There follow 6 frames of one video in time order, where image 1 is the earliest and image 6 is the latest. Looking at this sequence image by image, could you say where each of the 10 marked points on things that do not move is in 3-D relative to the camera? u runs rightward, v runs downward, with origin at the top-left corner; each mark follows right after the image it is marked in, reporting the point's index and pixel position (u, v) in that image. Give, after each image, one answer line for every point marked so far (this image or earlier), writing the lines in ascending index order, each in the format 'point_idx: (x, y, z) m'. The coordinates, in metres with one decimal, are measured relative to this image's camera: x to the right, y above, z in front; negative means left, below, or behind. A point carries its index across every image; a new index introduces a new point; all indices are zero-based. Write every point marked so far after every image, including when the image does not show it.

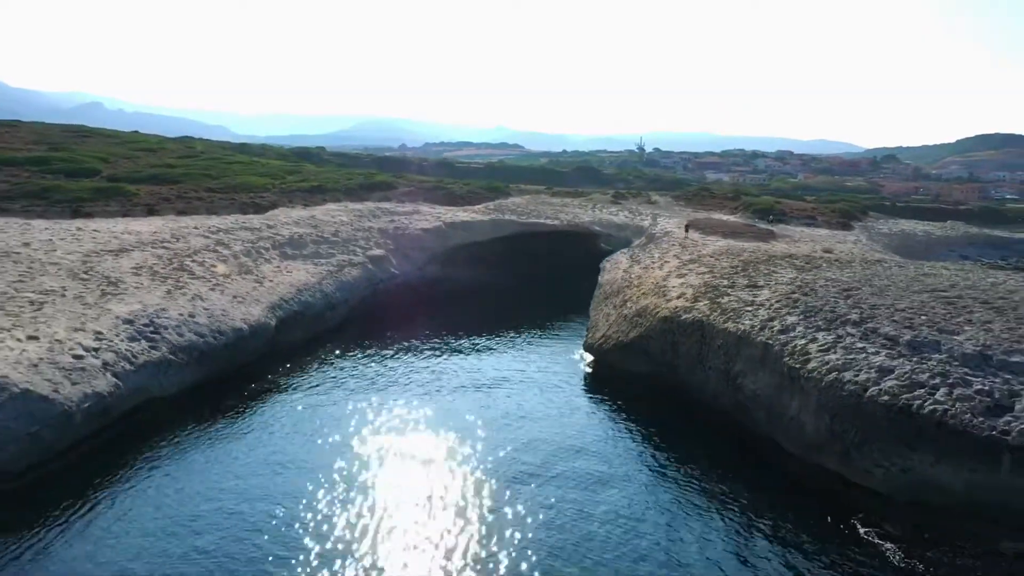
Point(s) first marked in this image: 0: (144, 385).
0: (-8.4, -2.2, +11.9) m
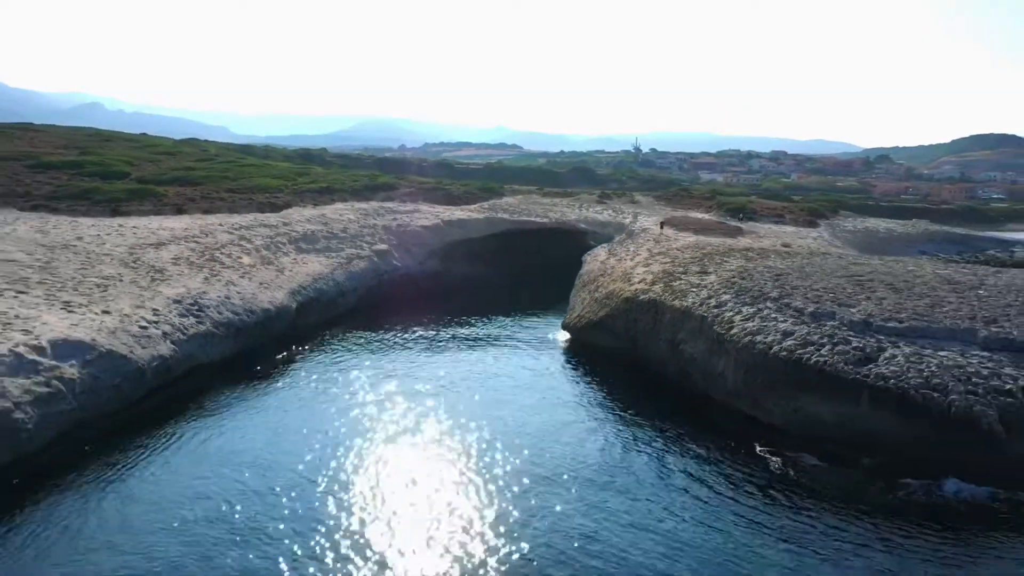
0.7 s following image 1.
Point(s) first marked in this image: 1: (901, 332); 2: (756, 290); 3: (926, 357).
0: (-8.8, -1.8, +14.5) m
1: (+9.1, -1.0, +12.2) m
2: (+6.9, 0.0, +14.7) m
3: (+9.0, -1.5, +11.4) m
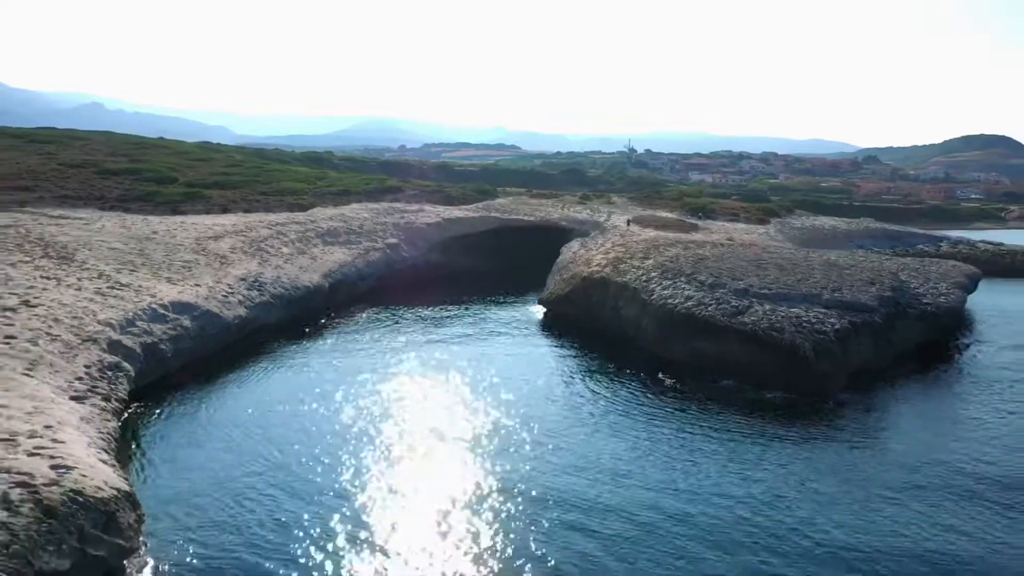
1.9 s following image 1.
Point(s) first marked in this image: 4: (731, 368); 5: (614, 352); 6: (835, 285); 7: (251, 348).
0: (-9.4, -1.0, +19.4) m
1: (+8.5, -0.2, +17.2) m
2: (+6.3, +0.7, +19.7) m
3: (+8.4, -0.7, +16.4) m
4: (+6.7, -2.4, +15.8) m
5: (+3.6, -2.2, +18.1) m
6: (+11.4, +0.1, +18.3) m
7: (-9.3, -2.1, +18.4) m
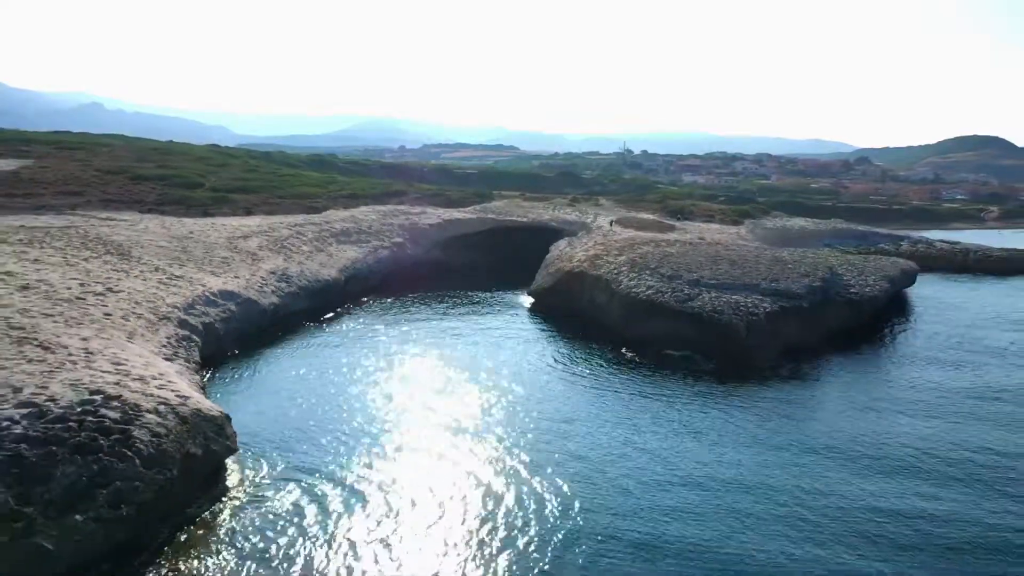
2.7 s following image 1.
0: (-9.8, -0.7, +22.8) m
1: (+8.1, +0.1, +20.7) m
2: (+5.9, +1.1, +23.1) m
3: (+8.0, -0.3, +19.8) m
4: (+6.3, -2.1, +19.2) m
5: (+3.2, -1.9, +21.6) m
6: (+11.0, +0.5, +21.7) m
7: (-9.7, -1.8, +21.8) m
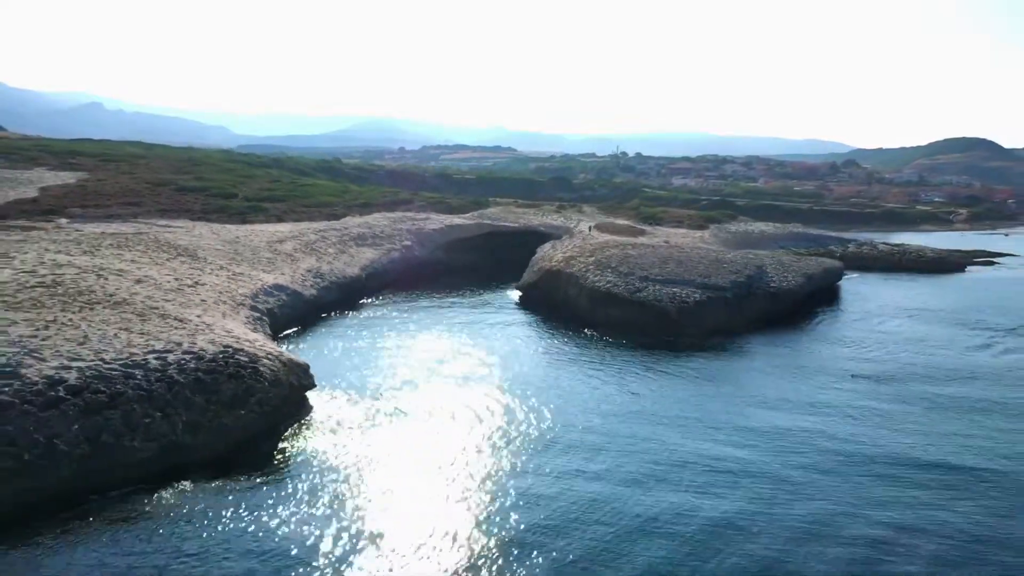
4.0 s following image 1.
0: (-10.3, -0.4, +28.5) m
1: (+7.5, +0.4, +26.4) m
2: (+5.3, +1.4, +28.8) m
3: (+7.4, -0.1, +25.6) m
4: (+5.7, -1.8, +25.0) m
5: (+2.6, -1.6, +27.3) m
6: (+10.5, +0.7, +27.5) m
7: (-10.2, -1.5, +27.5) m
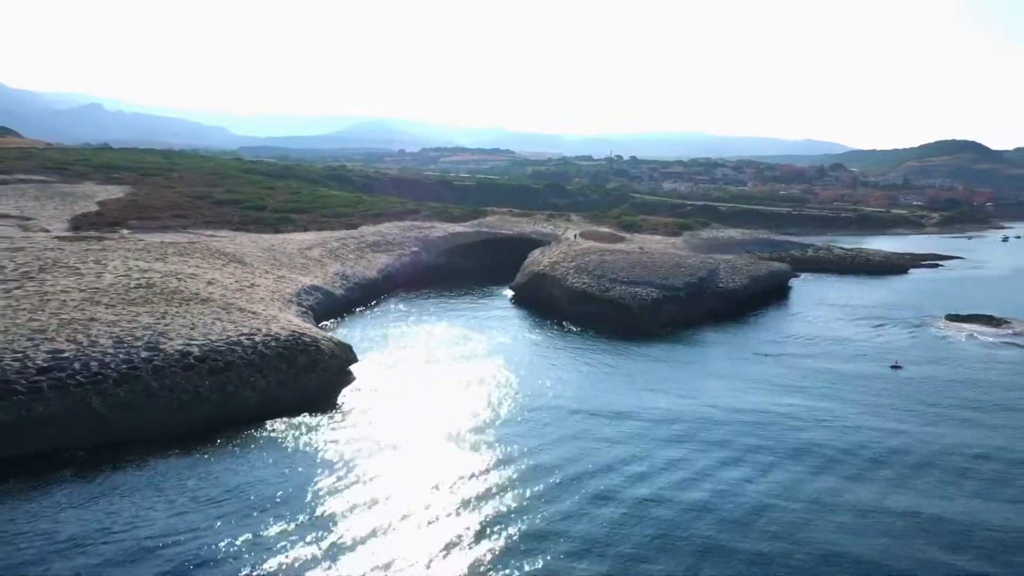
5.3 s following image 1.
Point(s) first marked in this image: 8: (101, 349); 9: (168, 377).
0: (-10.8, -0.4, +34.3) m
1: (+7.1, +0.4, +32.3) m
2: (+4.9, +1.3, +34.7) m
3: (+7.0, -0.1, +31.4) m
4: (+5.3, -1.8, +30.8) m
5: (+2.2, -1.6, +33.1) m
6: (+10.0, +0.7, +33.3) m
7: (-10.6, -1.5, +33.3) m
8: (-14.3, -2.1, +18.0) m
9: (-11.7, -3.0, +17.6) m
